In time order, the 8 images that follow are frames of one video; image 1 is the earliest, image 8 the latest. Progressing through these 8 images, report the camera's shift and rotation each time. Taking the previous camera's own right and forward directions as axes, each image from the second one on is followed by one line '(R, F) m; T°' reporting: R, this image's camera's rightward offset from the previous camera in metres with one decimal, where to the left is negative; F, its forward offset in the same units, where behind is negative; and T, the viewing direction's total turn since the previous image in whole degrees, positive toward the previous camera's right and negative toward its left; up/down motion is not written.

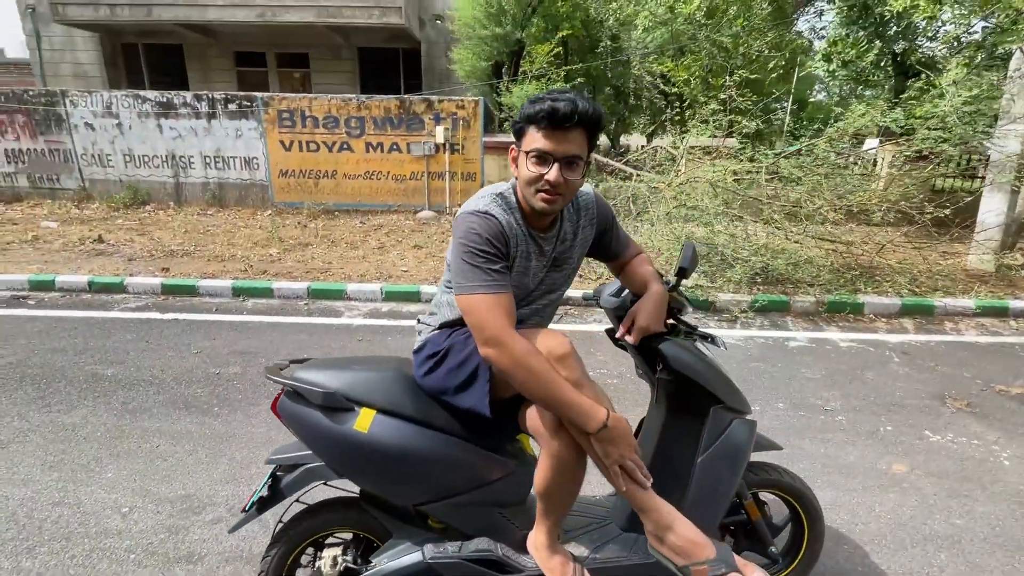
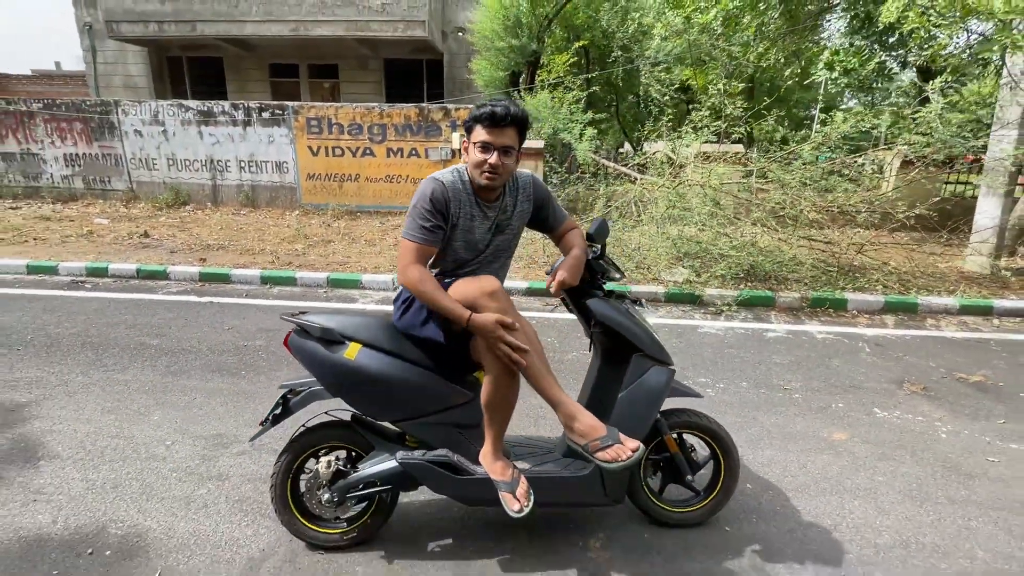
(+0.3, -0.4) m; -3°
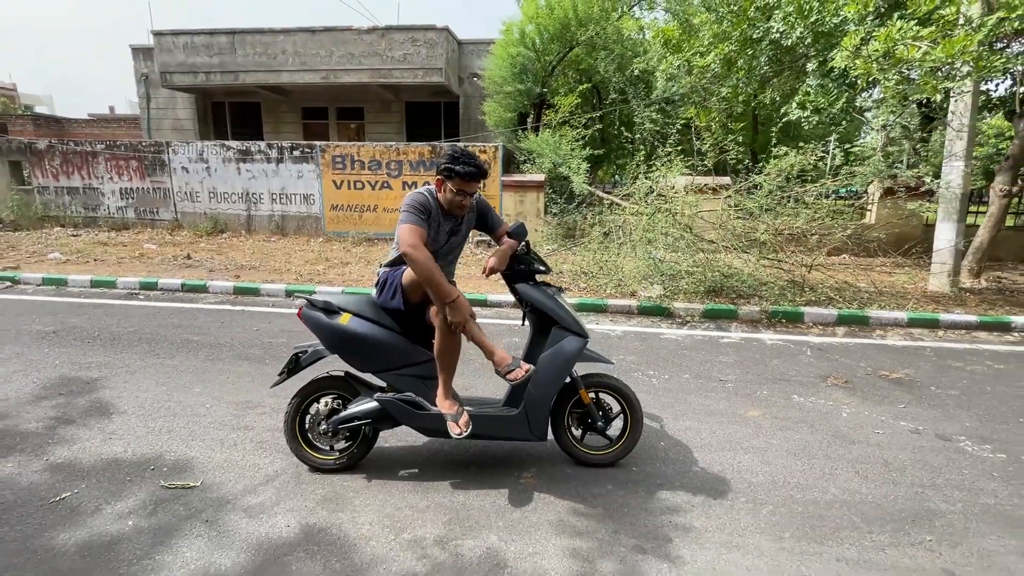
(+0.4, -0.8) m; -3°
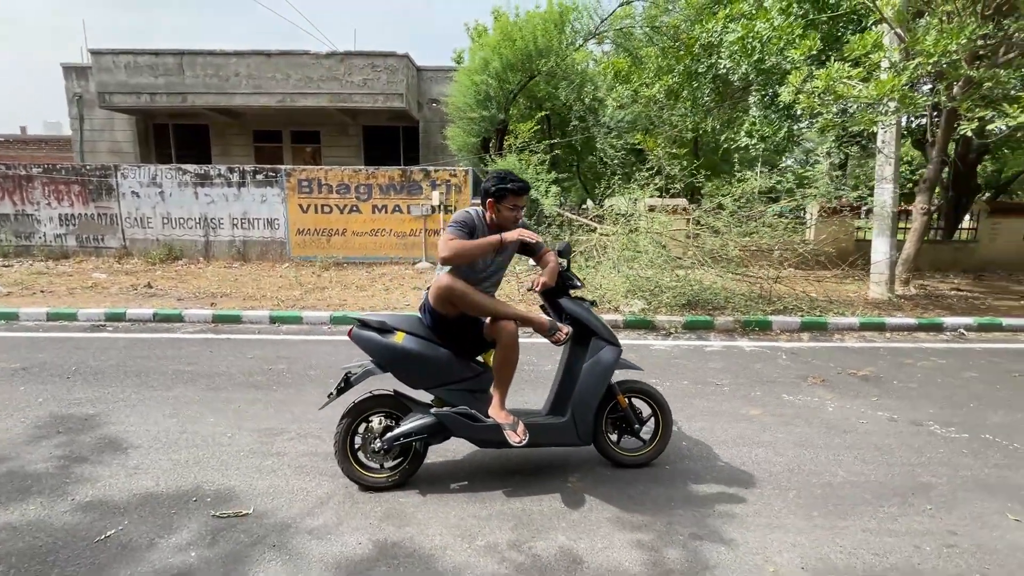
(-0.6, -0.2) m; +6°
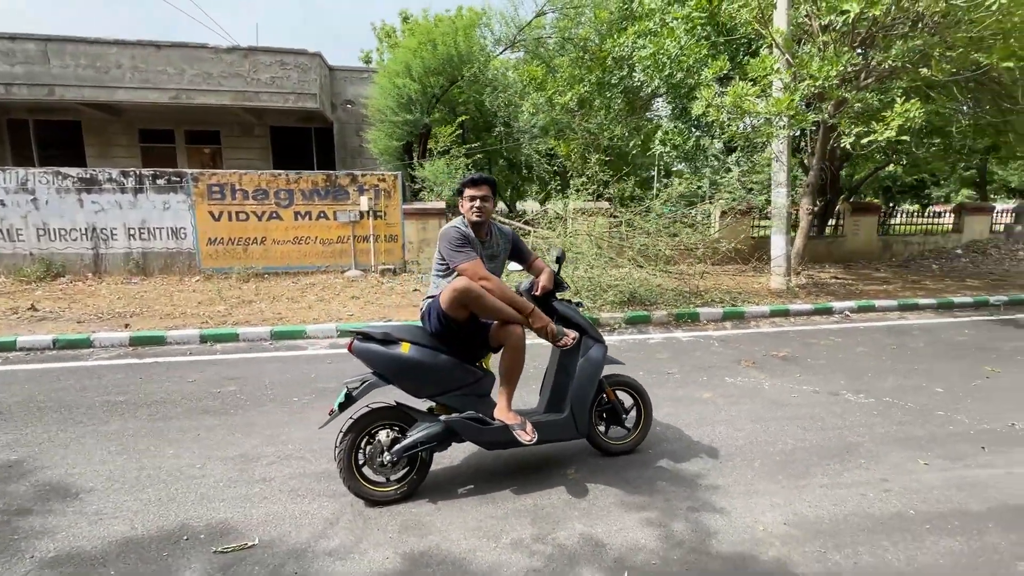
(-0.6, -0.1) m; +11°
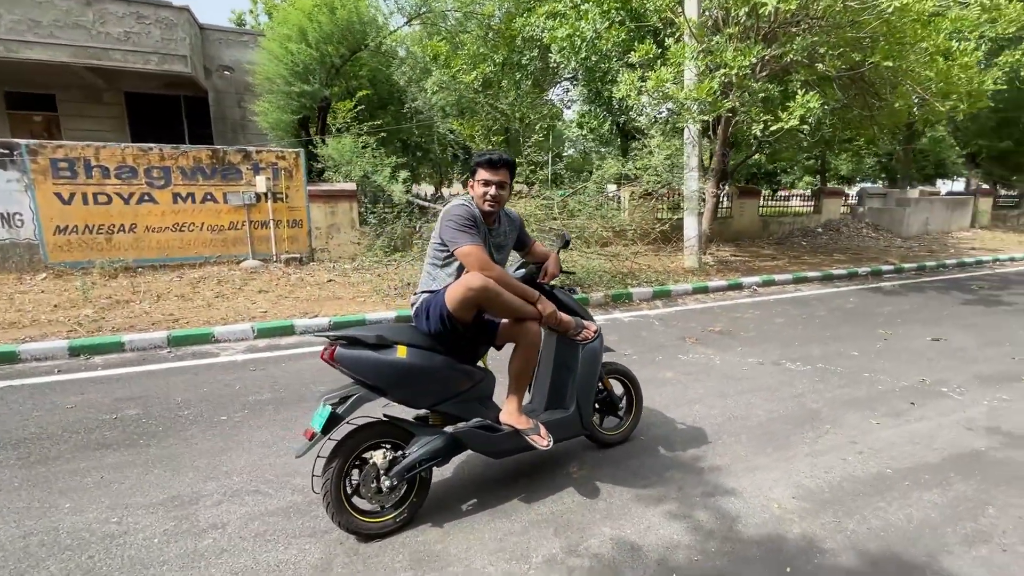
(-0.6, +0.4) m; +12°
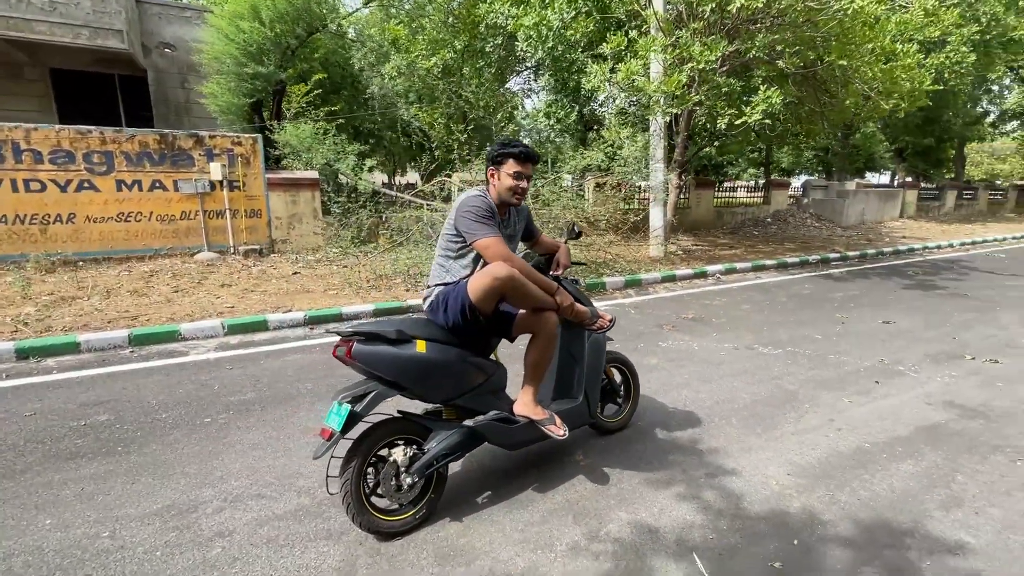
(-0.3, 0.0) m; +5°
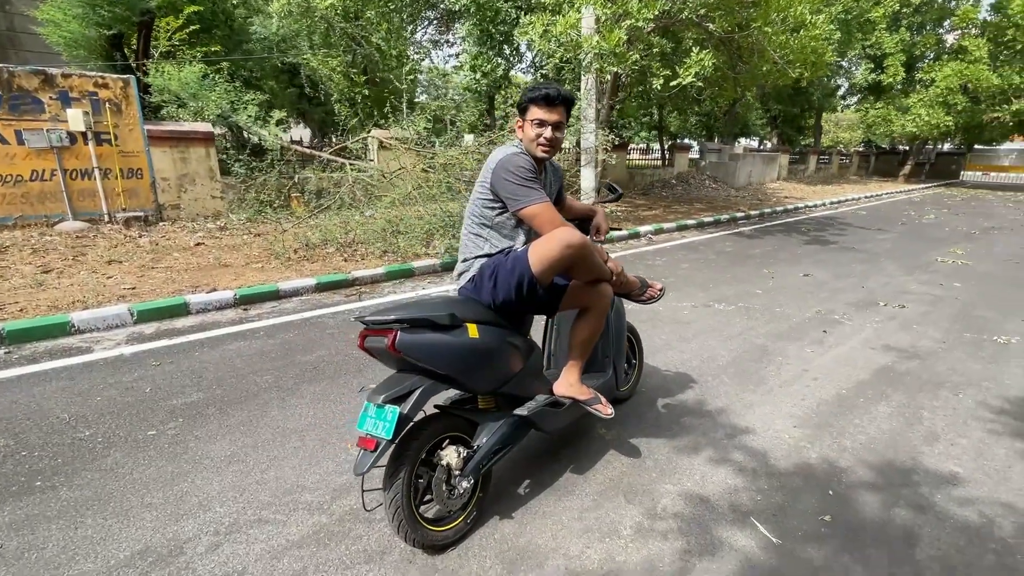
(-0.7, +0.4) m; +12°
